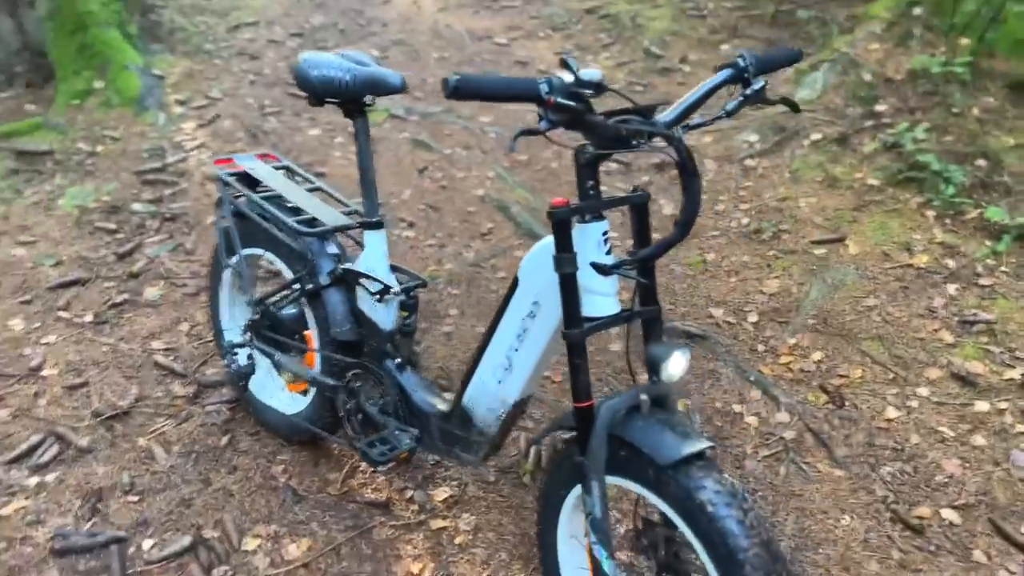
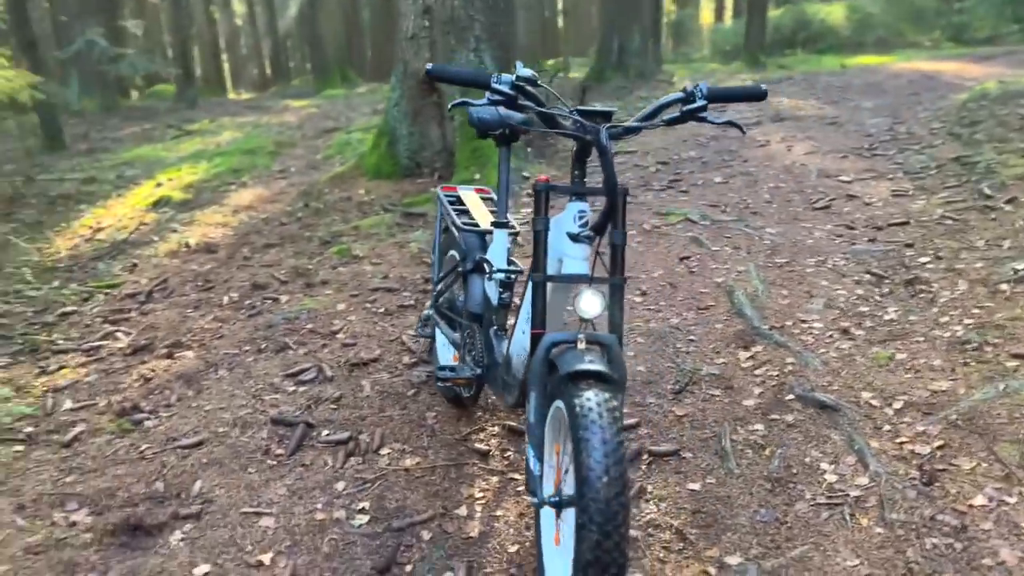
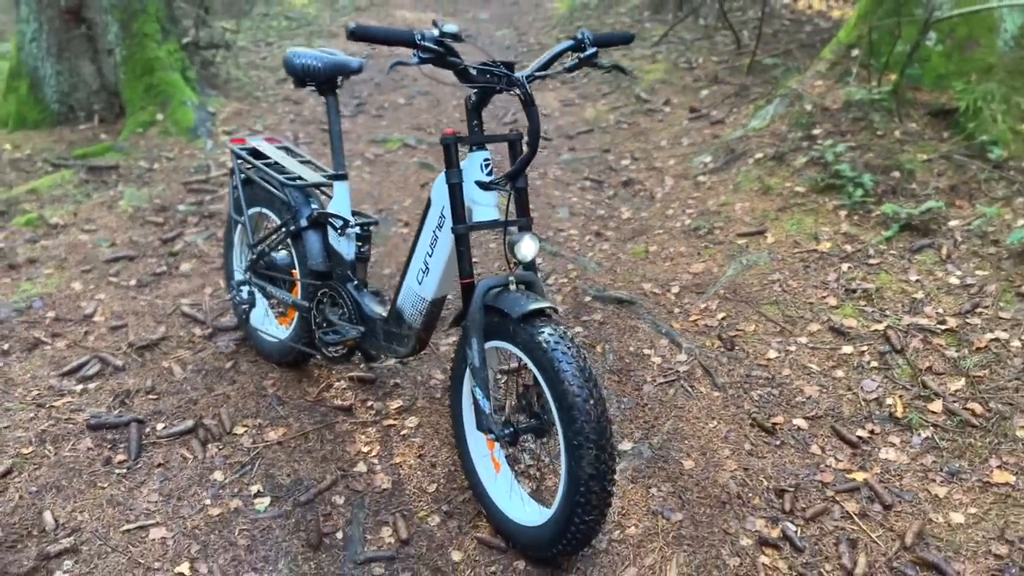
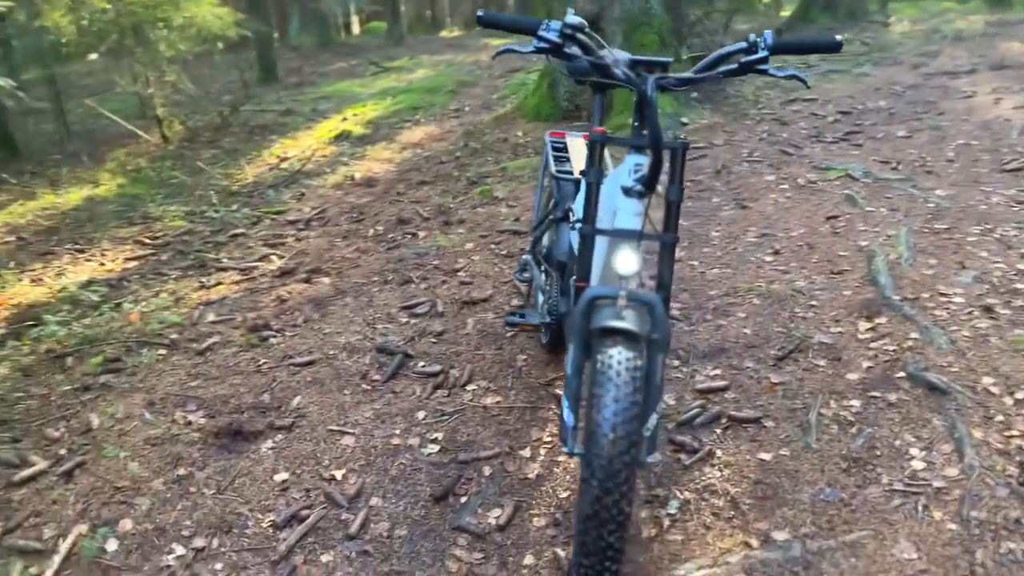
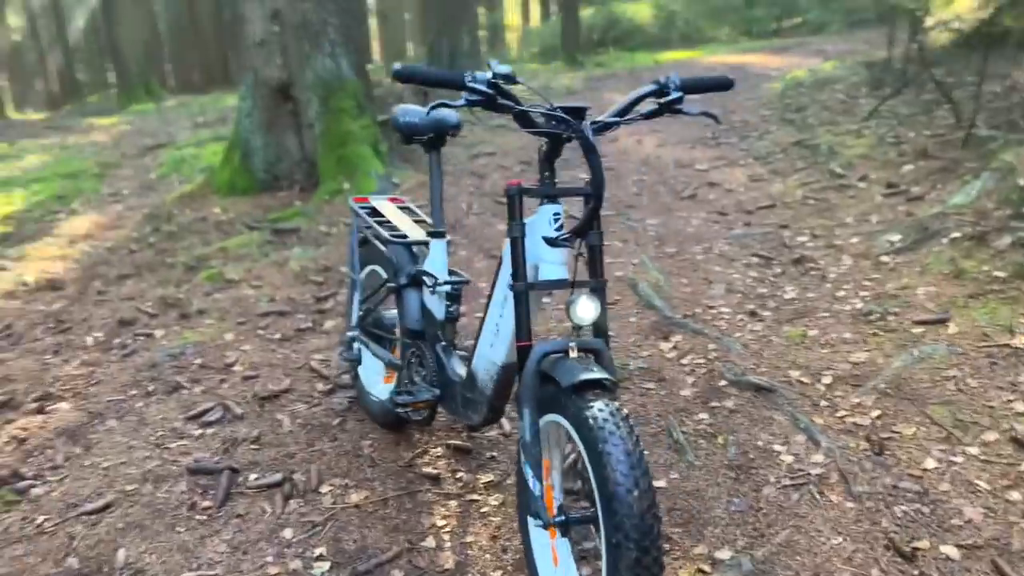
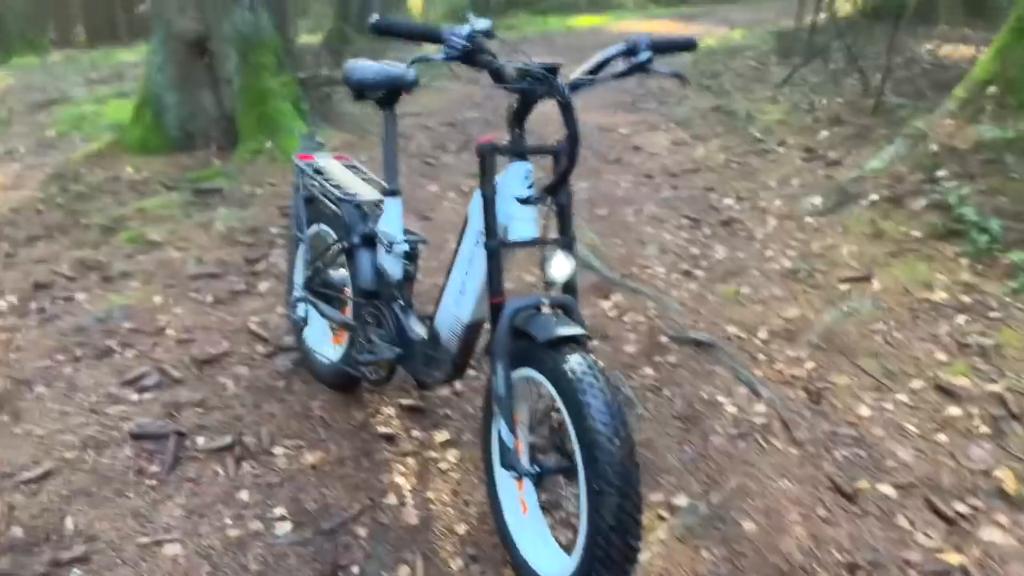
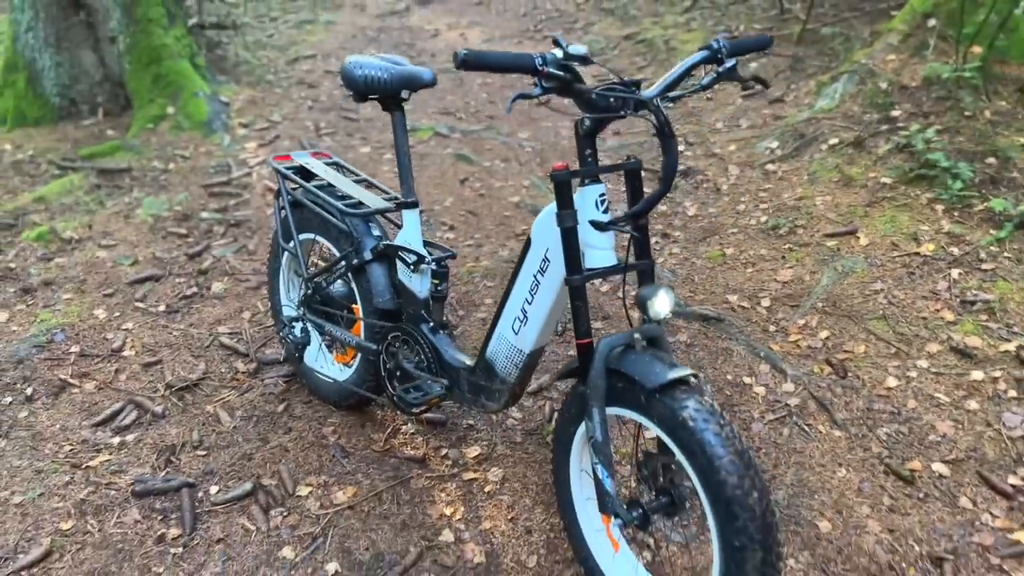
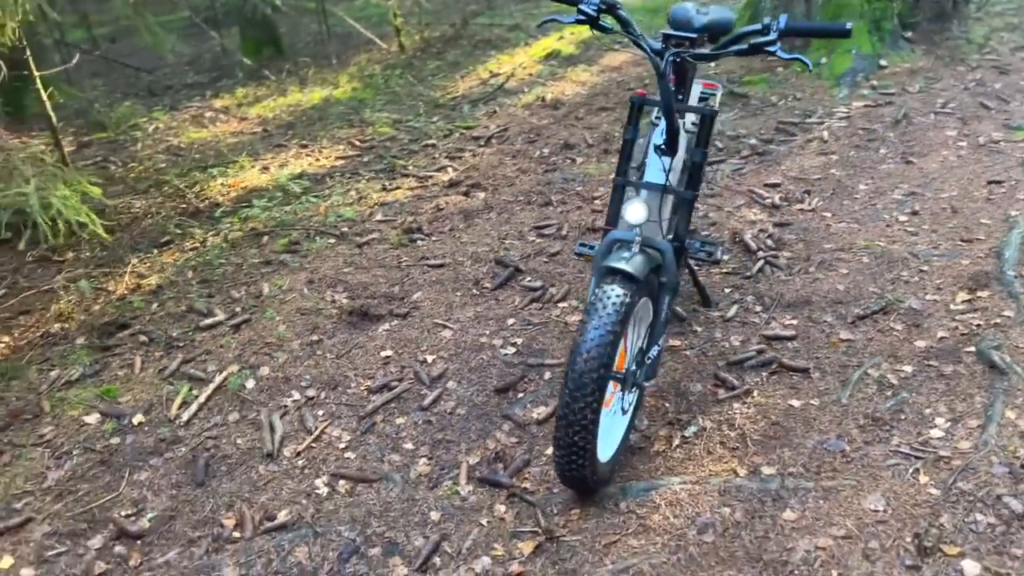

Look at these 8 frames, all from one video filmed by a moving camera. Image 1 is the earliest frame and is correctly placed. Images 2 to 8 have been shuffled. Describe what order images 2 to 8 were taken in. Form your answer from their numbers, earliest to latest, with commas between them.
7, 3, 6, 5, 2, 4, 8
